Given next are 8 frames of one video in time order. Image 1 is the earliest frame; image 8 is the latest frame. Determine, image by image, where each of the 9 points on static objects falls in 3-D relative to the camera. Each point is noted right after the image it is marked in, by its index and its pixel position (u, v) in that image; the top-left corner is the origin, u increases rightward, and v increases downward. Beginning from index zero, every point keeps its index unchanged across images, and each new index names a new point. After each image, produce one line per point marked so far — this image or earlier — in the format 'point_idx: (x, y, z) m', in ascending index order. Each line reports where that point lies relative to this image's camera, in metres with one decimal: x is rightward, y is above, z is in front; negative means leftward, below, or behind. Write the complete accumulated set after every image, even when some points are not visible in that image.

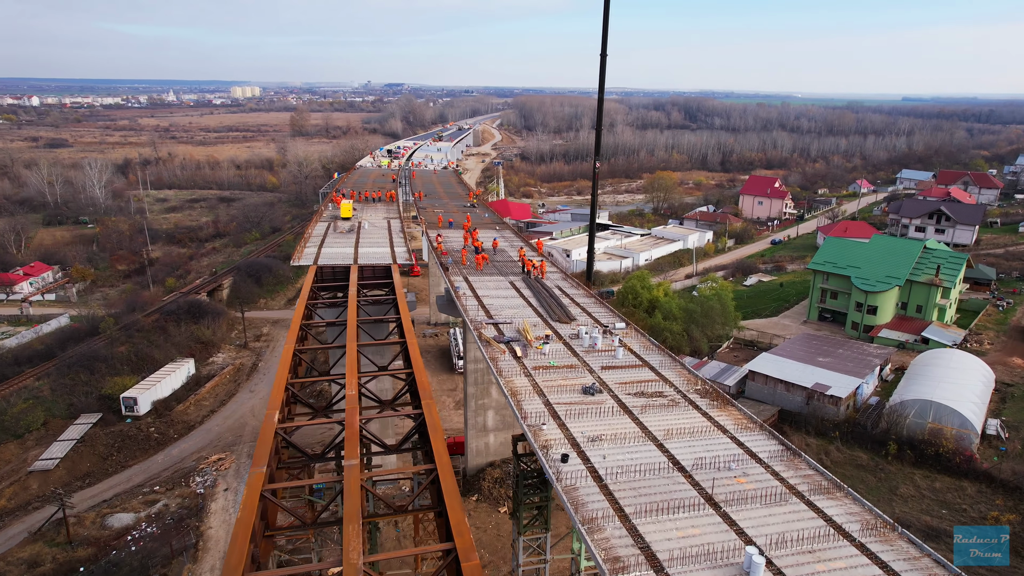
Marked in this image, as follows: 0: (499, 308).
0: (-0.5, -0.5, +16.2) m
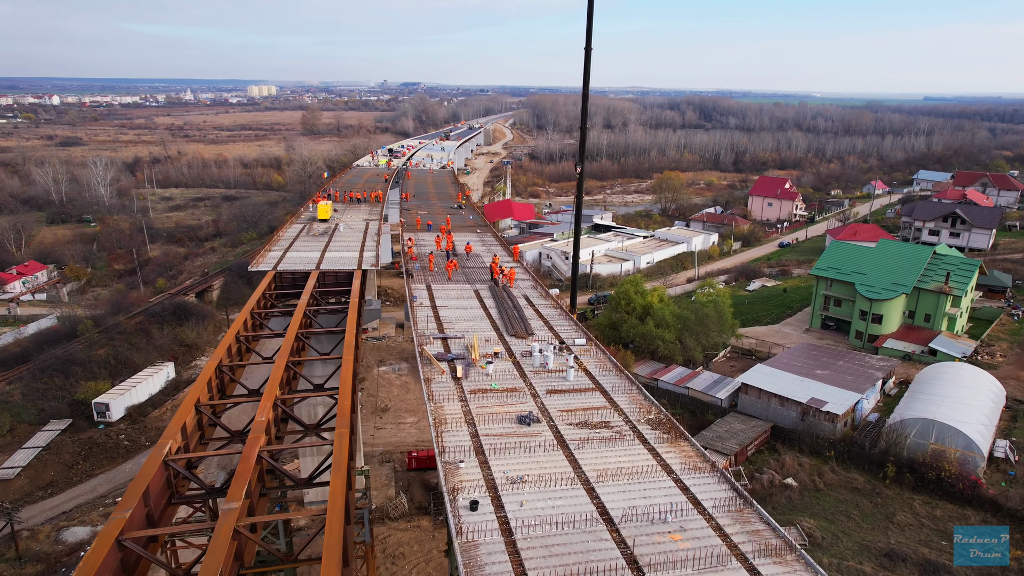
0: (-1.6, -0.8, +15.0) m
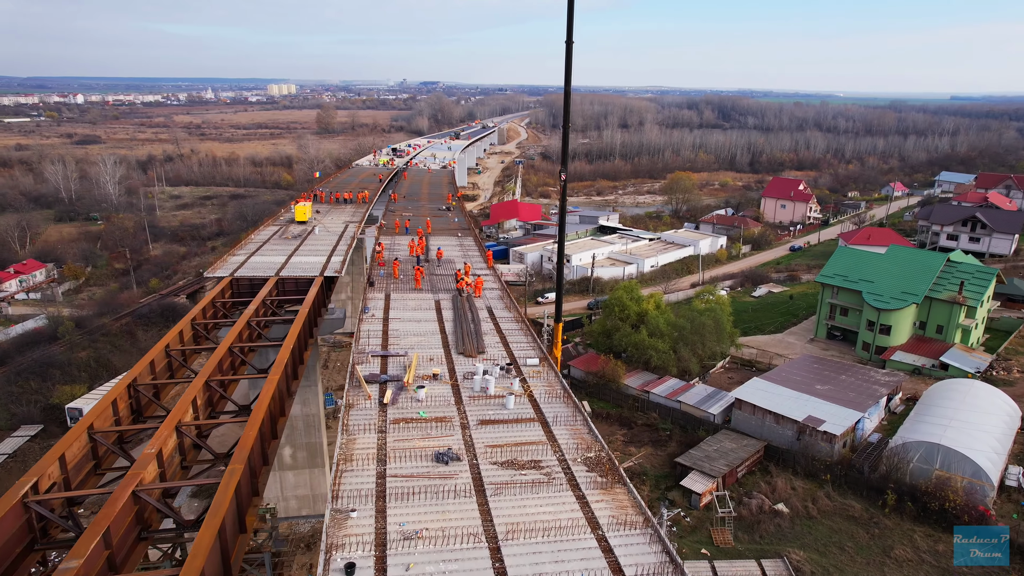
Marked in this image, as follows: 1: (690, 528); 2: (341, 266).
0: (-2.6, -1.1, +13.9) m
1: (+5.4, -7.2, +18.4) m
2: (-5.5, +0.7, +19.5) m
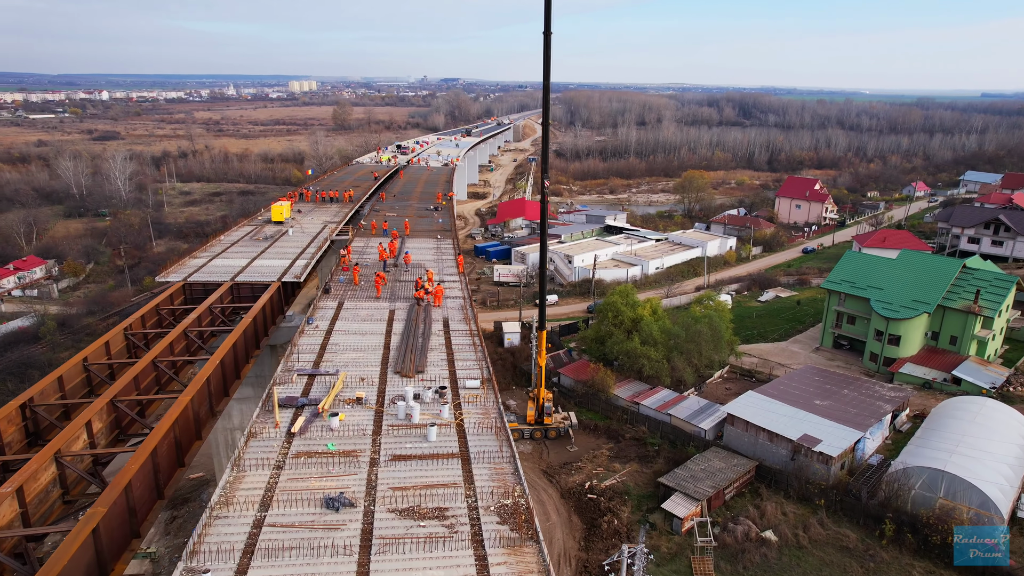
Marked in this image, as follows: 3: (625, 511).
0: (-3.7, -1.3, +12.8) m
1: (+4.4, -7.5, +17.1) m
2: (-6.3, +0.6, +18.5) m
3: (+3.6, -7.0, +19.3) m
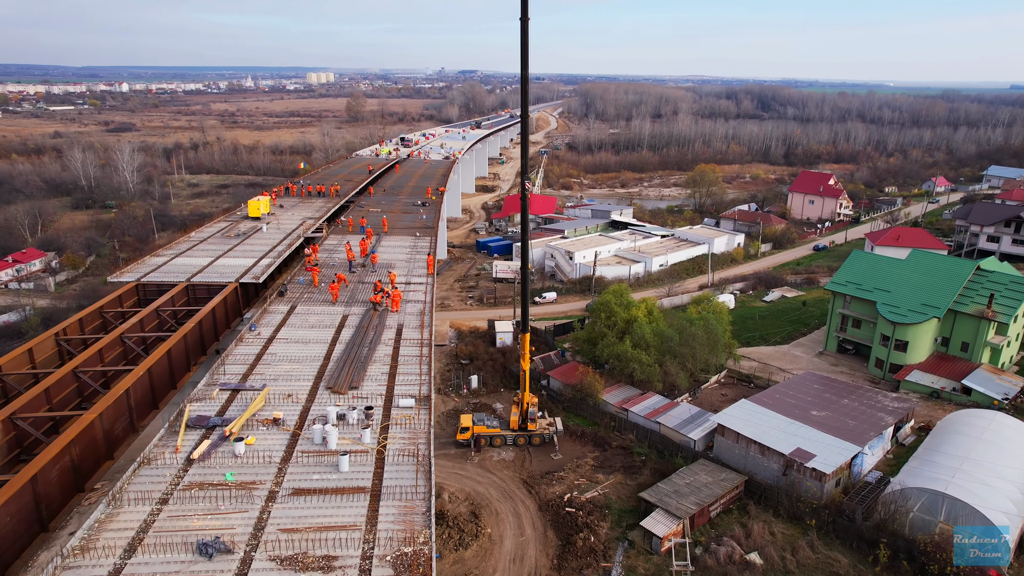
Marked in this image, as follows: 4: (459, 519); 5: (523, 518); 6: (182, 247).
0: (-4.6, -1.4, +11.9) m
1: (+3.5, -7.6, +16.1) m
2: (-7.1, +0.5, +17.6) m
3: (+2.7, -7.1, +18.2) m
4: (-1.7, -7.1, +18.9) m
5: (+0.3, -7.2, +19.3) m
6: (-10.8, +1.4, +20.1) m
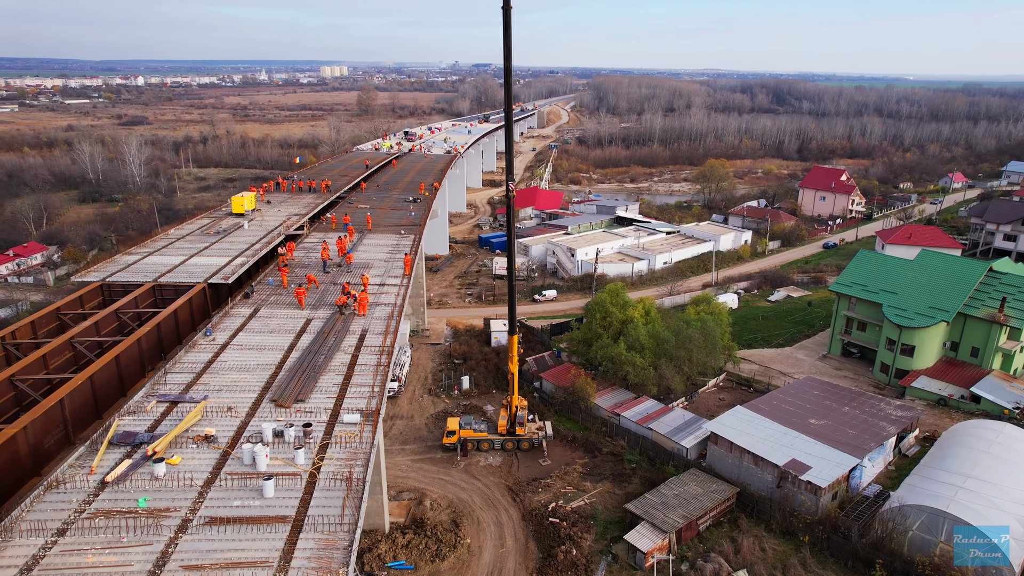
0: (-5.3, -1.5, +11.3) m
1: (+2.9, -7.7, +15.4) m
2: (-7.7, +0.5, +17.0) m
3: (+2.1, -7.2, +17.5) m
4: (-2.2, -7.1, +18.3) m
5: (-0.2, -7.3, +18.6) m
6: (-11.3, +1.4, +19.5) m
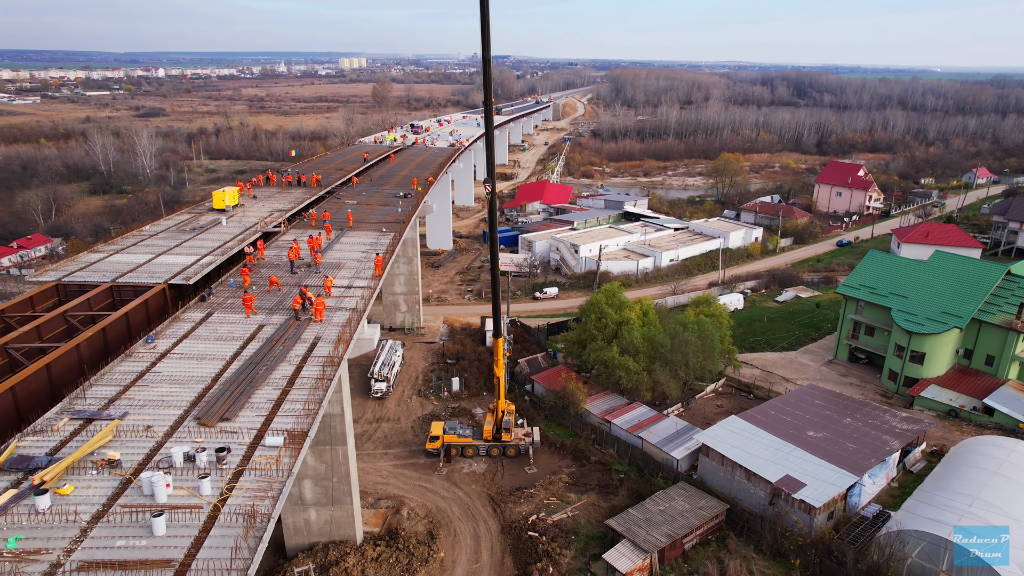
0: (-6.1, -1.6, +10.5) m
1: (+2.1, -7.9, +14.5) m
2: (-8.3, +0.5, +16.3) m
3: (+1.5, -7.3, +16.6) m
4: (-2.9, -7.2, +17.5) m
5: (-0.9, -7.4, +17.8) m
6: (-11.9, +1.4, +18.9) m
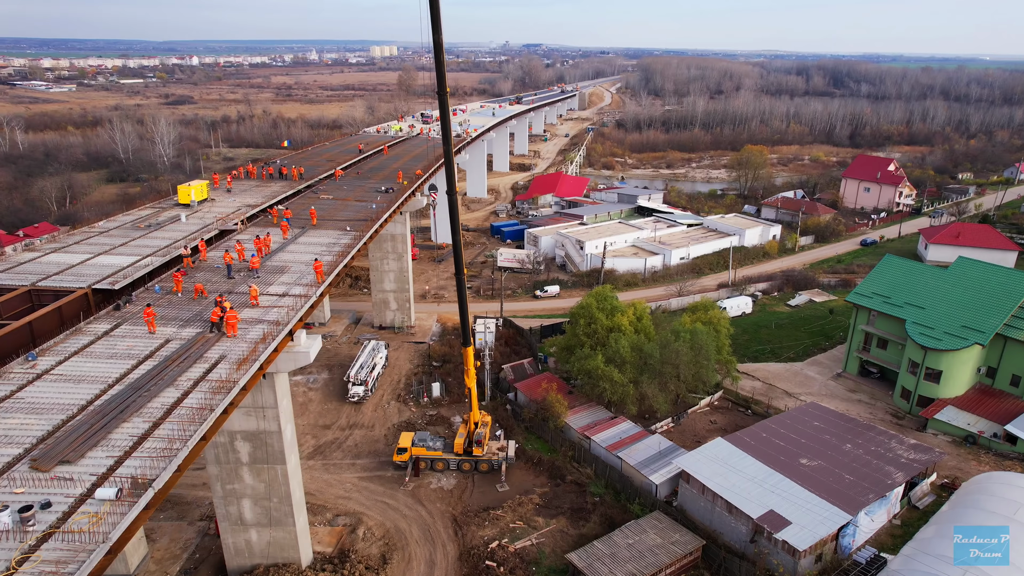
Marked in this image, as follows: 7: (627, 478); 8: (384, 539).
0: (-7.5, -1.8, +9.4) m
1: (+0.8, -8.2, +13.0) m
2: (-9.4, +0.4, +15.2) m
3: (+0.2, -7.5, +15.2) m
4: (-4.1, -7.4, +16.3) m
5: (-2.1, -7.5, +16.5) m
6: (-12.8, +1.4, +17.9) m
7: (+3.5, -5.8, +18.7) m
8: (-3.7, -7.3, +17.8) m
